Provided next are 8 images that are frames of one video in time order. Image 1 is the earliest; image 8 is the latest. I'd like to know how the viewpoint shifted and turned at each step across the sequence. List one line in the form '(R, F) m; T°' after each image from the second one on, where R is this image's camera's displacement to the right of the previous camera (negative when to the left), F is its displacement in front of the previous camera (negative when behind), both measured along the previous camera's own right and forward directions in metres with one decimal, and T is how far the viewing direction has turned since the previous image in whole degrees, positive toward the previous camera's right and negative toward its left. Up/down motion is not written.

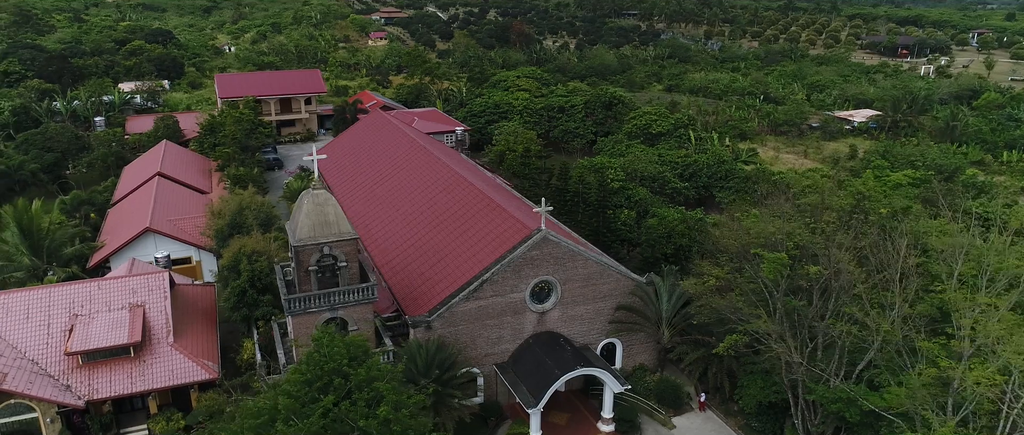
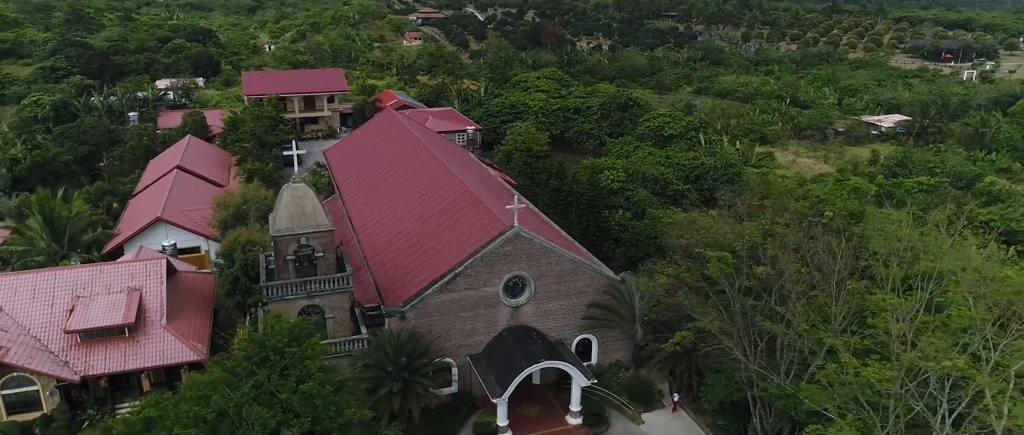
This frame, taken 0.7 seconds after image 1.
(+1.8, -0.6) m; -3°
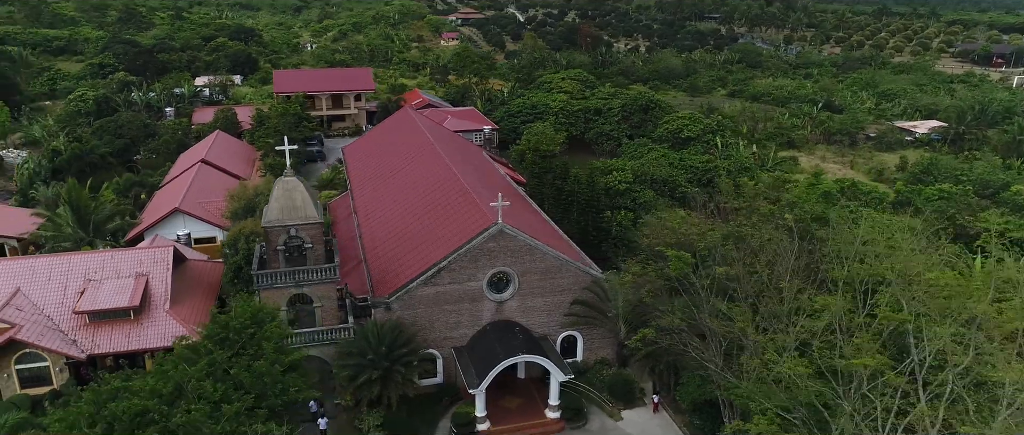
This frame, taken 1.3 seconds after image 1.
(+1.7, -0.5) m; -3°
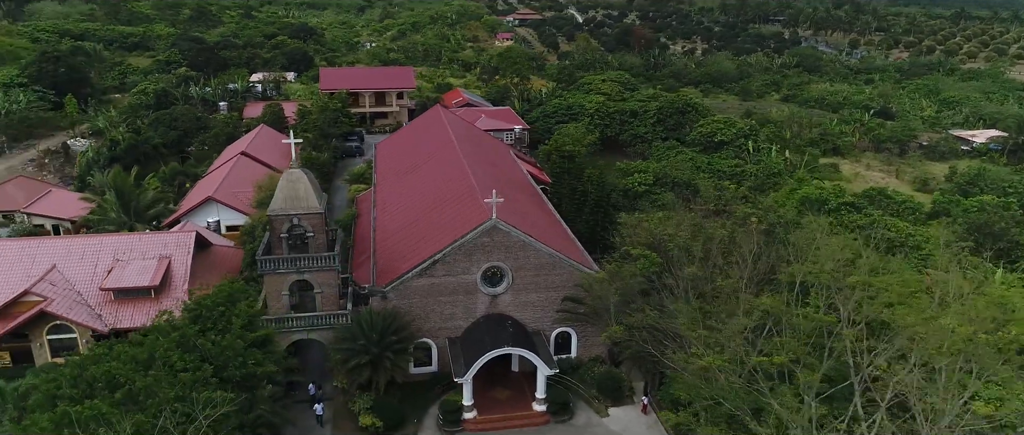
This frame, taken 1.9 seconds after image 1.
(+1.9, -0.5) m; -5°
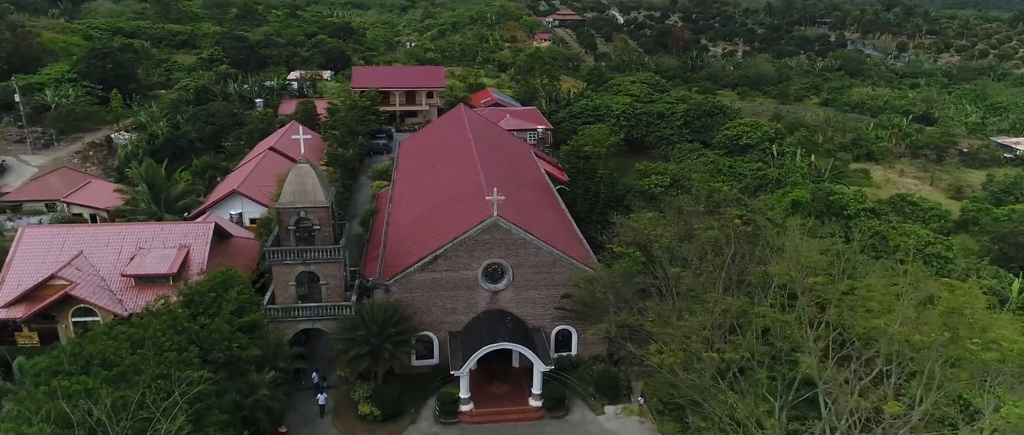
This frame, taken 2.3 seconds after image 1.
(+1.2, -0.3) m; -3°
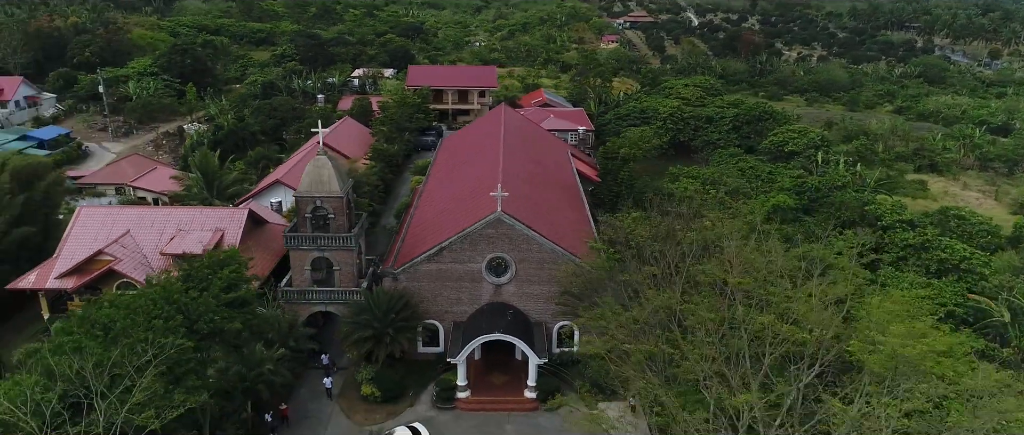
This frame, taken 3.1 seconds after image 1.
(+2.2, -0.6) m; -6°
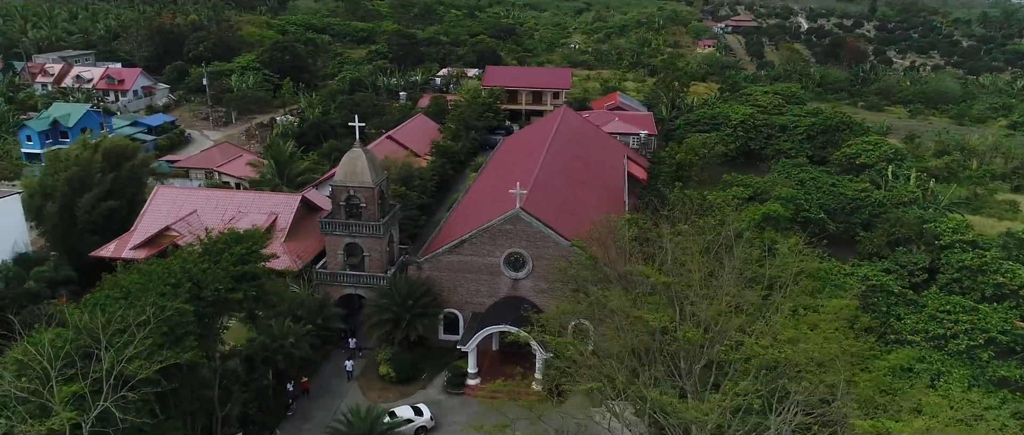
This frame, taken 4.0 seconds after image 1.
(+2.6, -0.6) m; -8°
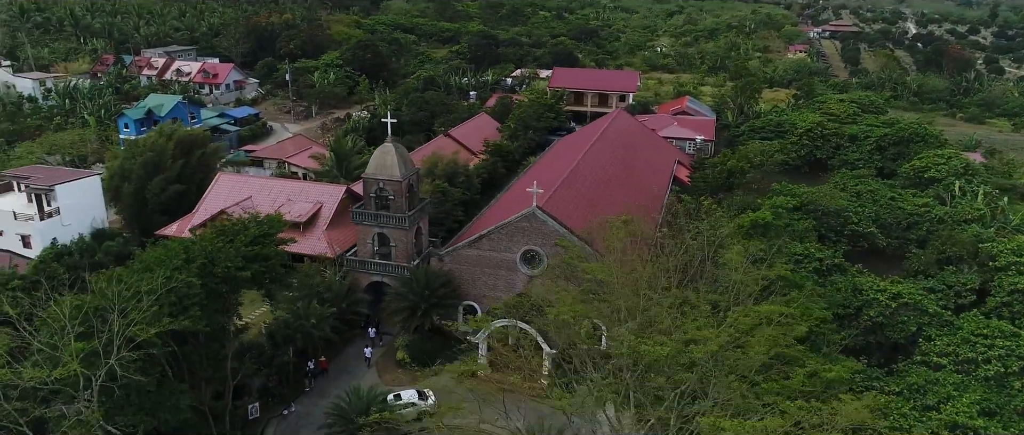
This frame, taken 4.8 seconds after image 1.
(+2.4, -0.4) m; -7°
